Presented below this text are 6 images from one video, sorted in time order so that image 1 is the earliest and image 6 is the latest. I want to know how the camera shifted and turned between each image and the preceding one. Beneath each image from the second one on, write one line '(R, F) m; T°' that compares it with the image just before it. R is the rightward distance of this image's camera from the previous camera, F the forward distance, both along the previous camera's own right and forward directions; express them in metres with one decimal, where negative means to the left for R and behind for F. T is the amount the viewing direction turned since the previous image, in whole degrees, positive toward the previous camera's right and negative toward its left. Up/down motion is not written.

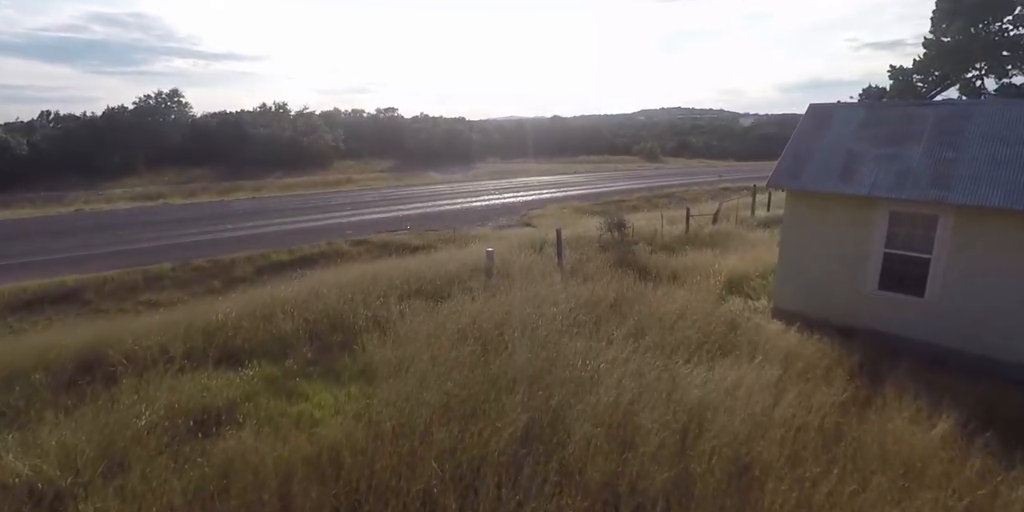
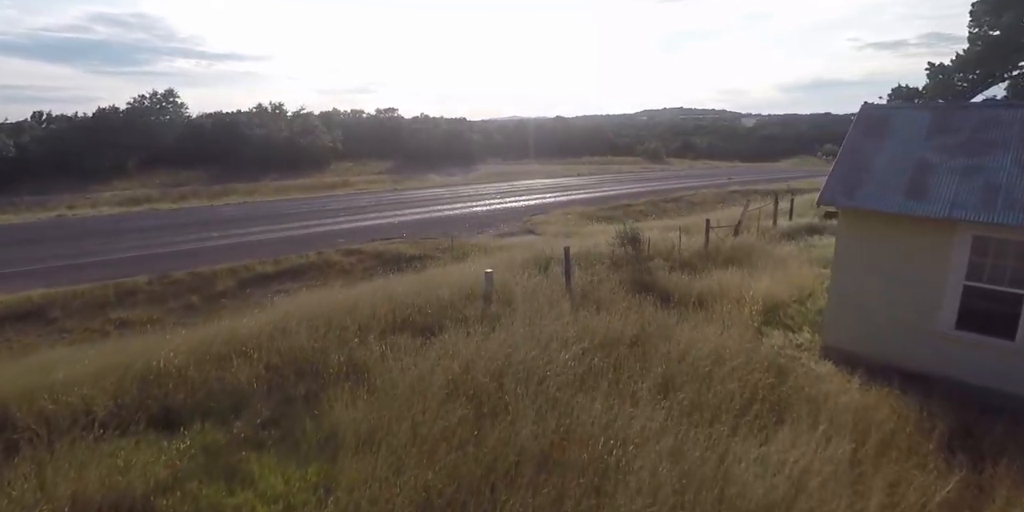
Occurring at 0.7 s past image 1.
(0.0, +1.1) m; 0°
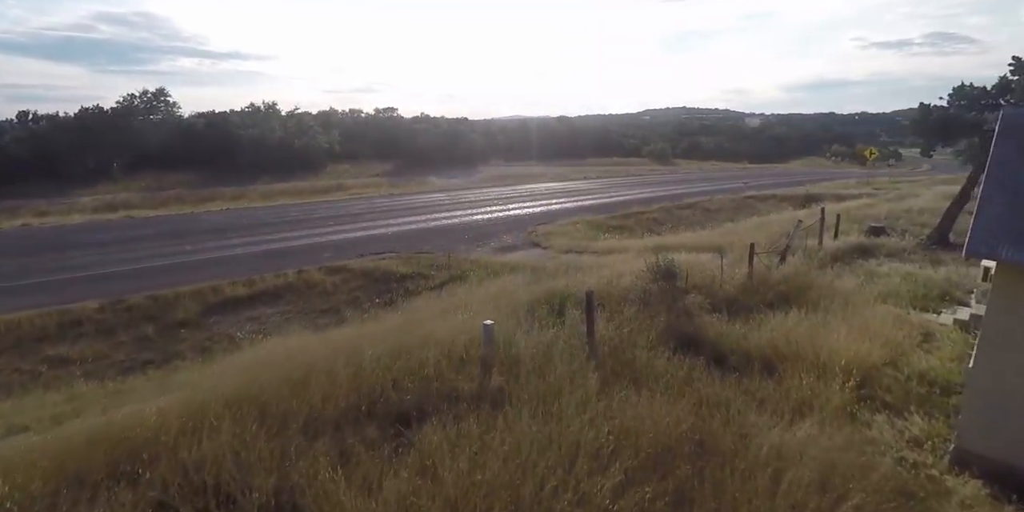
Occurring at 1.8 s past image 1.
(0.0, +1.8) m; 0°
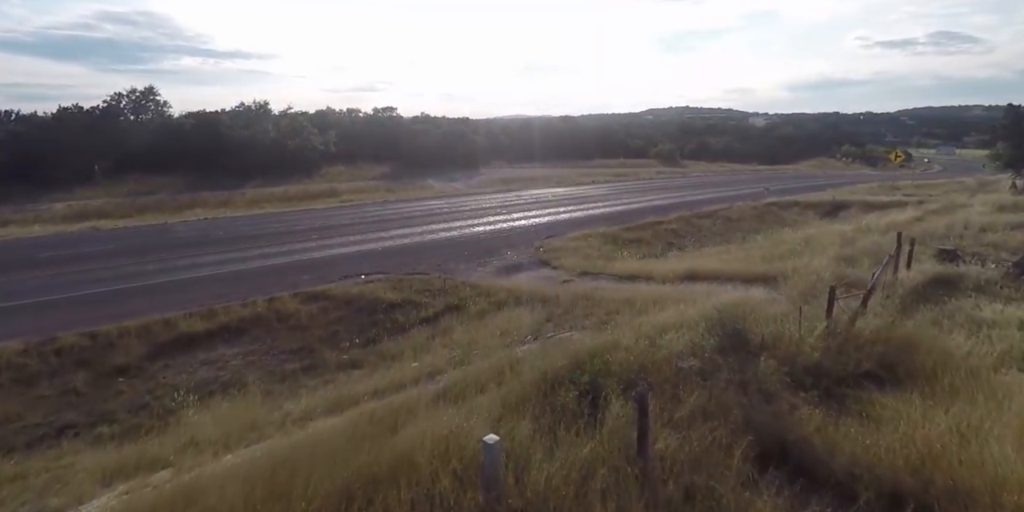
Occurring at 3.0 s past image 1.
(-0.1, +2.1) m; 0°
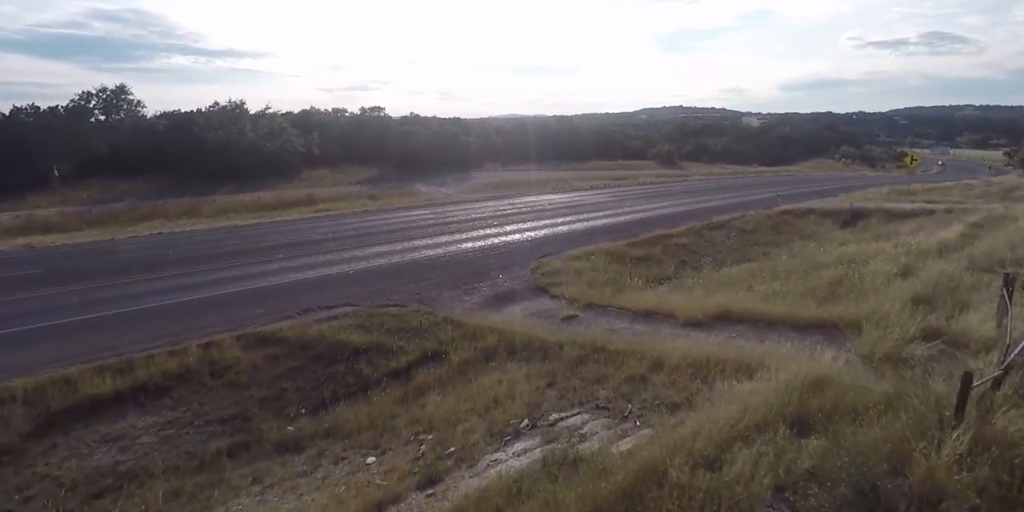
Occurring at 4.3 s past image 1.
(0.0, +2.3) m; +1°
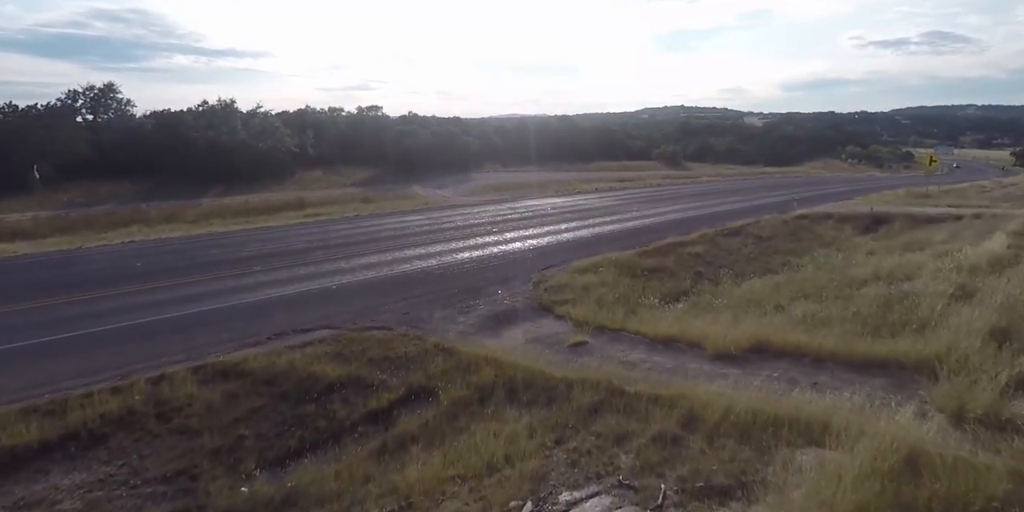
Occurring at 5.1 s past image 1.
(0.0, +1.4) m; 0°
